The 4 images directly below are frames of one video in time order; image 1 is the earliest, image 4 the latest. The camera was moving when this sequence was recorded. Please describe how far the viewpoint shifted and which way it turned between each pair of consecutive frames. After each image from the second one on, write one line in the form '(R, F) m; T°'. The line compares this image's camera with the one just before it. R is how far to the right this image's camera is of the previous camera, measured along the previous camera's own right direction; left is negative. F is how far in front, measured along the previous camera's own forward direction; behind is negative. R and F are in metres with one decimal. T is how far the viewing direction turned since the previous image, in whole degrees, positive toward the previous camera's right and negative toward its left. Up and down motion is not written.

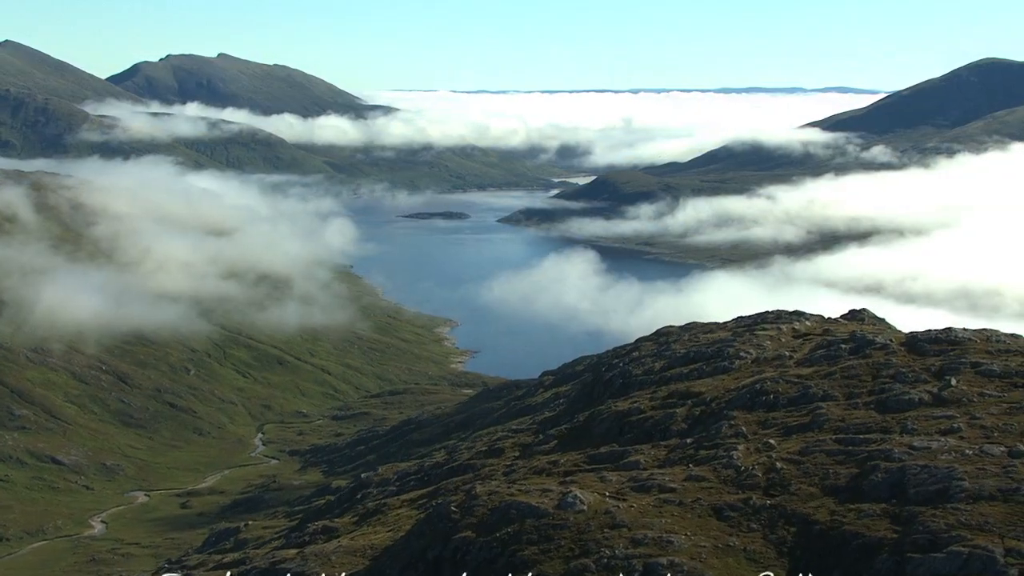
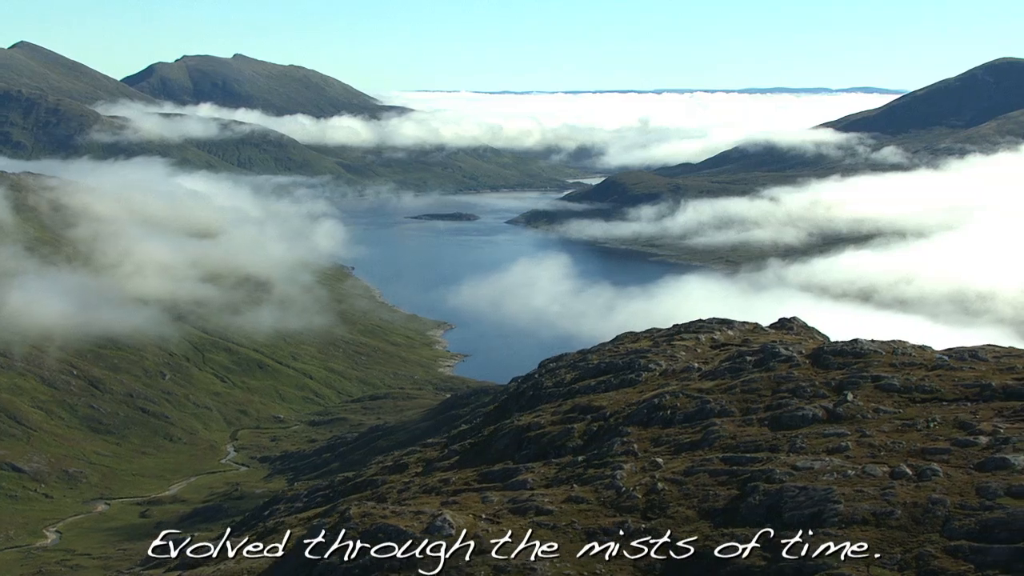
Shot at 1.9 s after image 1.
(+9.5, +3.5) m; +1°
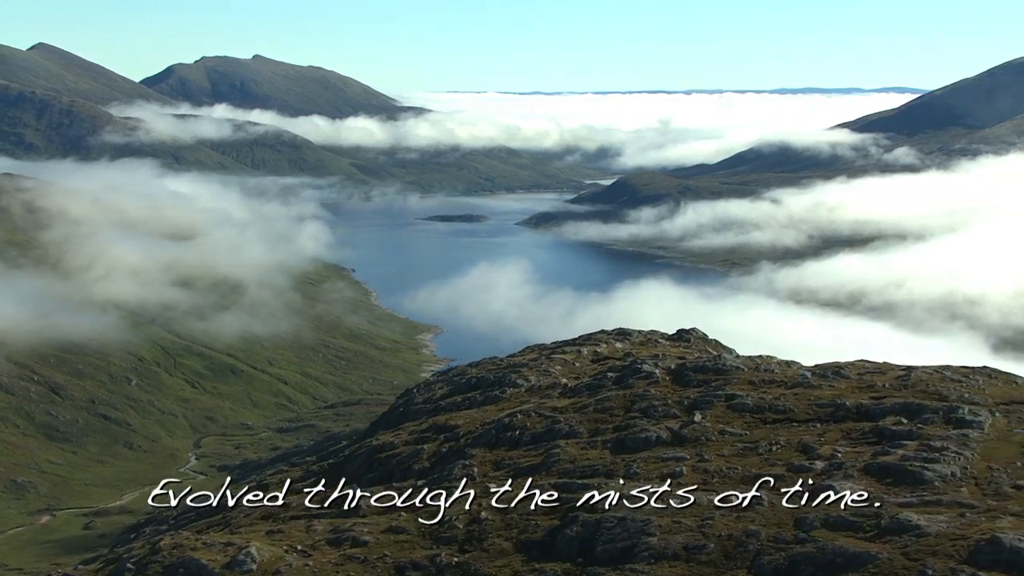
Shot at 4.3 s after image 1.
(+12.8, +4.3) m; +1°
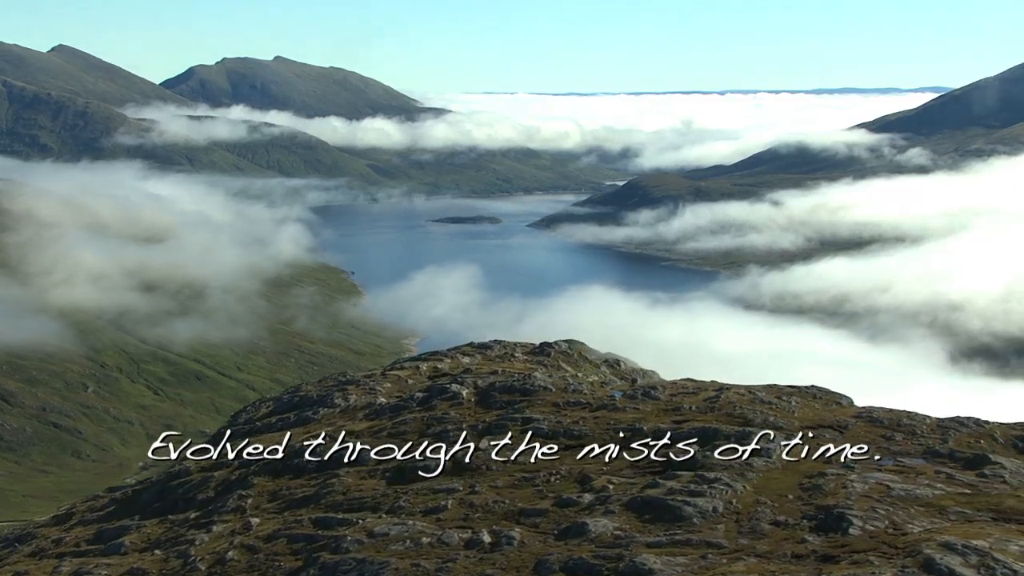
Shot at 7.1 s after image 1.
(+16.0, +5.3) m; +2°
